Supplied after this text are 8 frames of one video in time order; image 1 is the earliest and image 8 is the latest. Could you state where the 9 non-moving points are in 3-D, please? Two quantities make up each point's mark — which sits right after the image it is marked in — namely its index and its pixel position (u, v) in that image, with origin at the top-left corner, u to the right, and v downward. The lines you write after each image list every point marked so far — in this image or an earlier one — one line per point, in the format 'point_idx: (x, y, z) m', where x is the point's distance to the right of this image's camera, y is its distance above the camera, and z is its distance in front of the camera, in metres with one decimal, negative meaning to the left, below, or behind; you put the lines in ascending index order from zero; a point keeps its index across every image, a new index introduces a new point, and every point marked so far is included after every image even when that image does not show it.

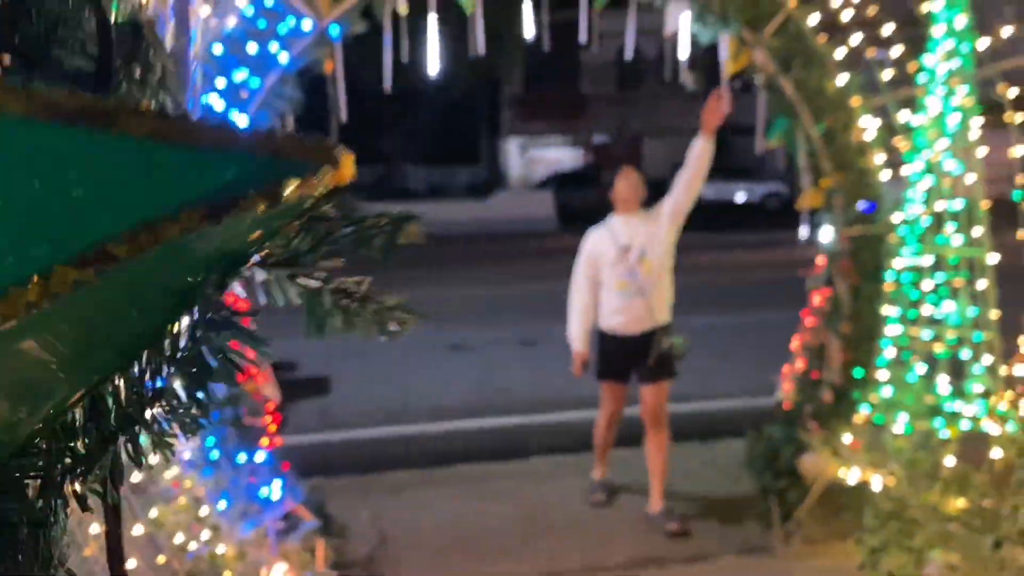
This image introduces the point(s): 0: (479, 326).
0: (-0.4, -0.5, +10.5) m
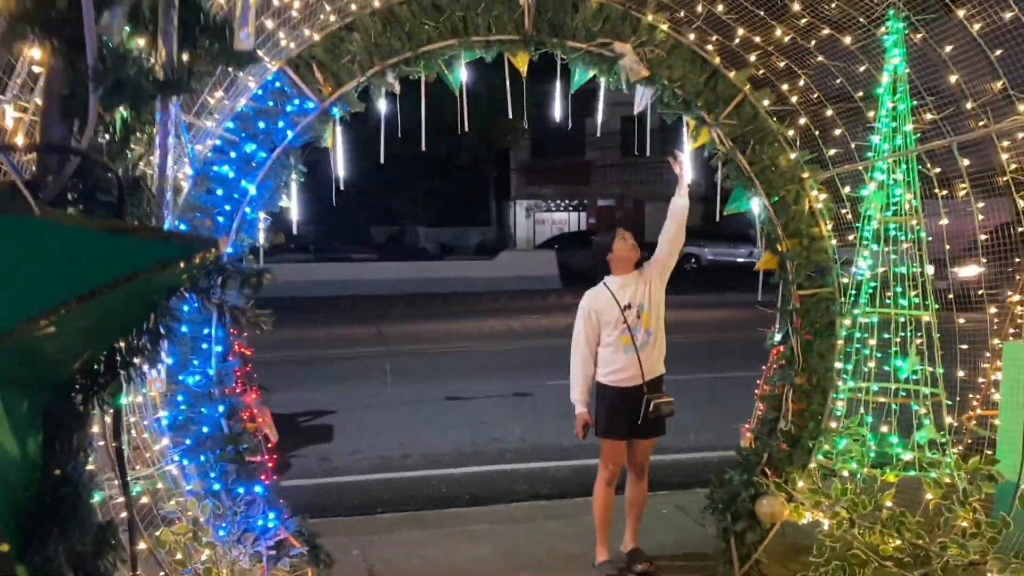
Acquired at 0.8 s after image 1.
0: (-0.4, -1.1, +10.9) m
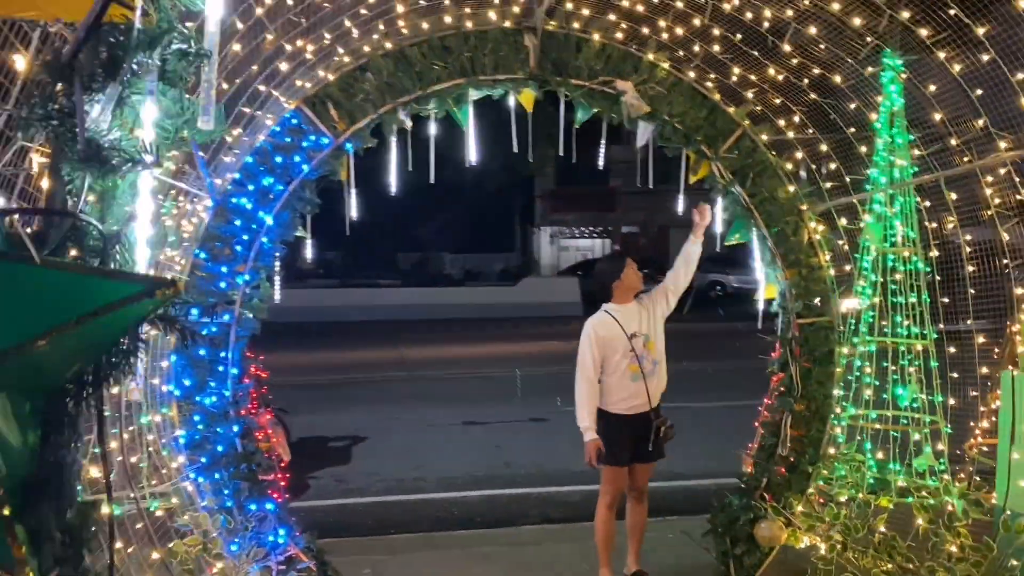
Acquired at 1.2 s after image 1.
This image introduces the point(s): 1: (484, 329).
0: (-0.2, -1.5, +11.0) m
1: (-0.6, -0.9, +19.4) m
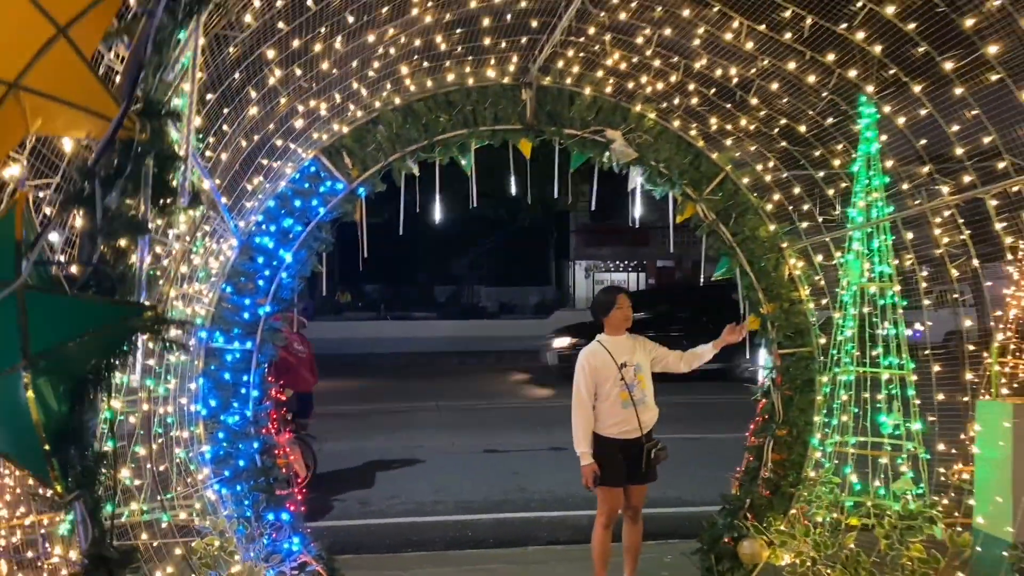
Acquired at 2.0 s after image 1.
0: (+0.1, -1.9, +11.4) m
1: (+0.1, -1.6, +19.7) m
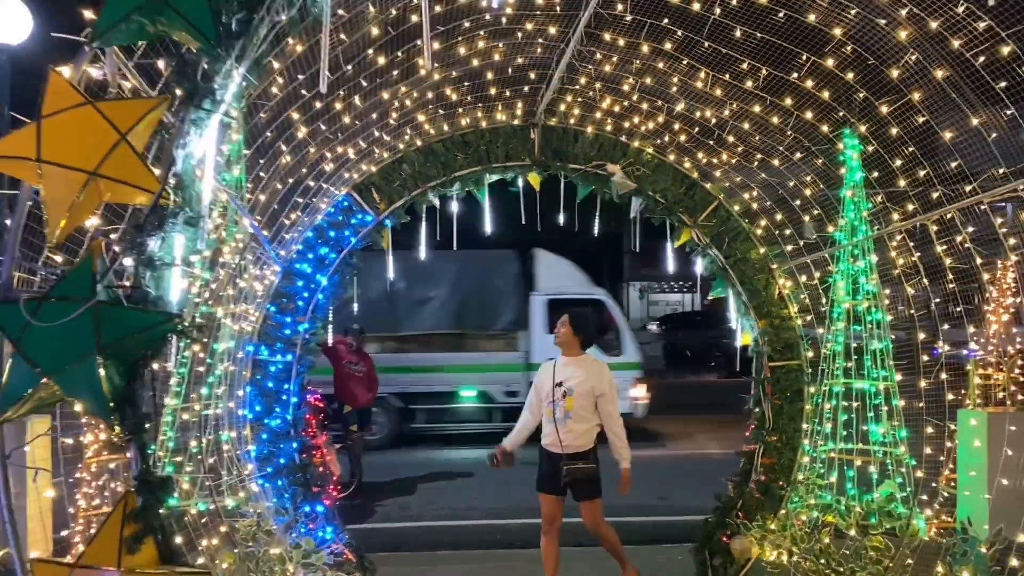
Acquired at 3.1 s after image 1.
0: (+0.6, -2.2, +11.9) m
1: (+1.2, -2.1, +20.2) m
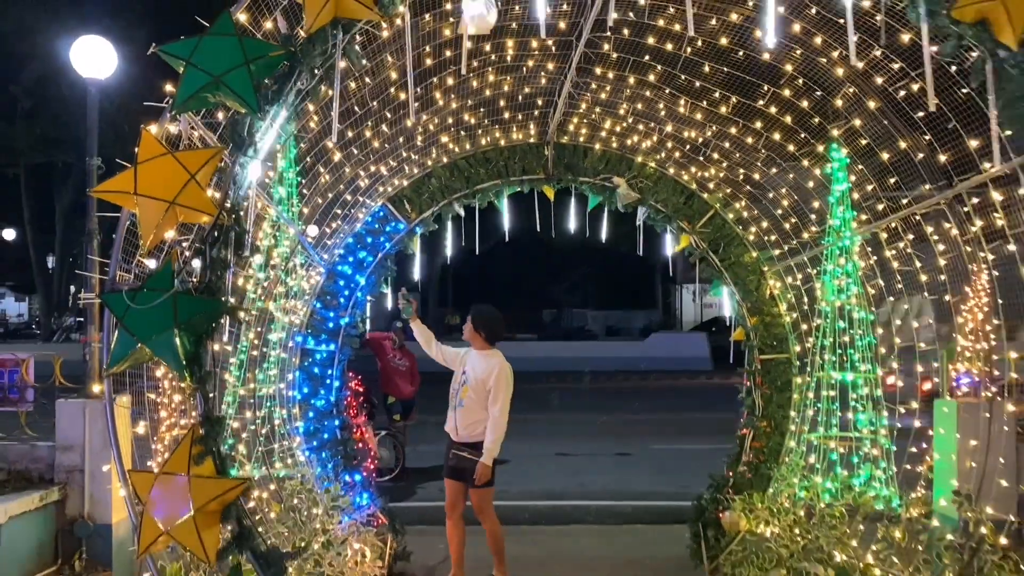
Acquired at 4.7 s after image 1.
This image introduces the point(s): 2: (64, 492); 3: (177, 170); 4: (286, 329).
0: (+1.1, -2.2, +12.6) m
1: (+2.3, -2.1, +20.9) m
2: (-2.9, -1.3, +5.7) m
3: (-1.2, +0.4, +3.0) m
4: (-1.4, -0.3, +5.5) m
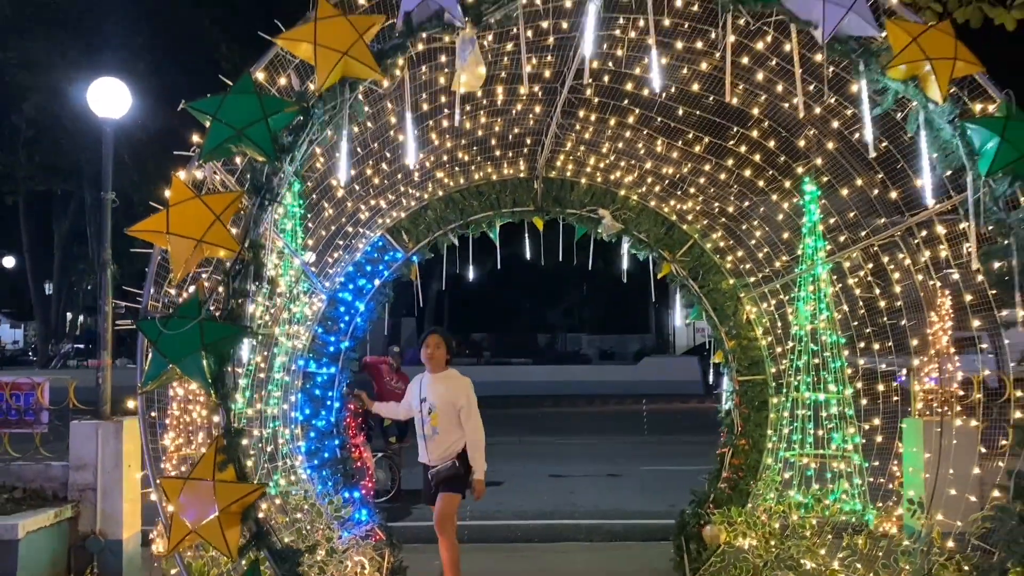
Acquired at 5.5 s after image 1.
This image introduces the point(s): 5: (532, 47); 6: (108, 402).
0: (+1.0, -2.5, +12.9) m
1: (+2.1, -2.7, +21.2) m
2: (-3.0, -1.5, +6.0) m
3: (-1.2, +0.3, +3.4) m
4: (-1.5, -0.4, +5.8) m
5: (+0.1, +1.2, +4.6) m
6: (-2.9, -0.8, +6.3) m
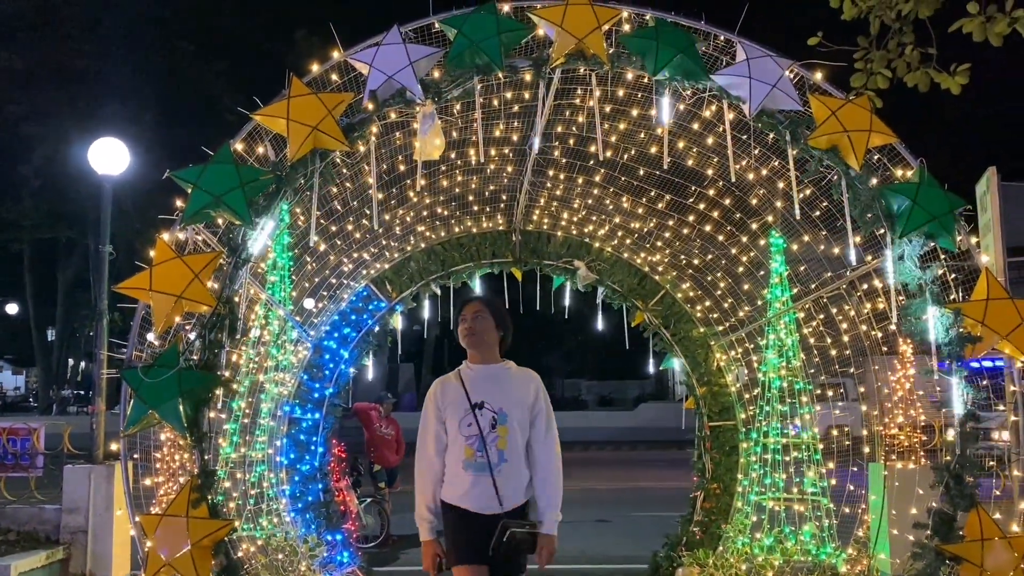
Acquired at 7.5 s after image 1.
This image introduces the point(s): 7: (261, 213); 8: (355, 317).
0: (+0.9, -3.2, +13.0) m
1: (+2.0, -3.9, +21.3) m
2: (-3.1, -1.9, +6.2) m
3: (-1.4, +0.1, +3.7) m
4: (-1.6, -0.8, +6.1) m
5: (-0.1, +1.0, +4.9) m
6: (-3.1, -1.2, +6.6) m
7: (-1.1, +0.3, +3.7) m
8: (-1.2, -0.2, +6.5) m
